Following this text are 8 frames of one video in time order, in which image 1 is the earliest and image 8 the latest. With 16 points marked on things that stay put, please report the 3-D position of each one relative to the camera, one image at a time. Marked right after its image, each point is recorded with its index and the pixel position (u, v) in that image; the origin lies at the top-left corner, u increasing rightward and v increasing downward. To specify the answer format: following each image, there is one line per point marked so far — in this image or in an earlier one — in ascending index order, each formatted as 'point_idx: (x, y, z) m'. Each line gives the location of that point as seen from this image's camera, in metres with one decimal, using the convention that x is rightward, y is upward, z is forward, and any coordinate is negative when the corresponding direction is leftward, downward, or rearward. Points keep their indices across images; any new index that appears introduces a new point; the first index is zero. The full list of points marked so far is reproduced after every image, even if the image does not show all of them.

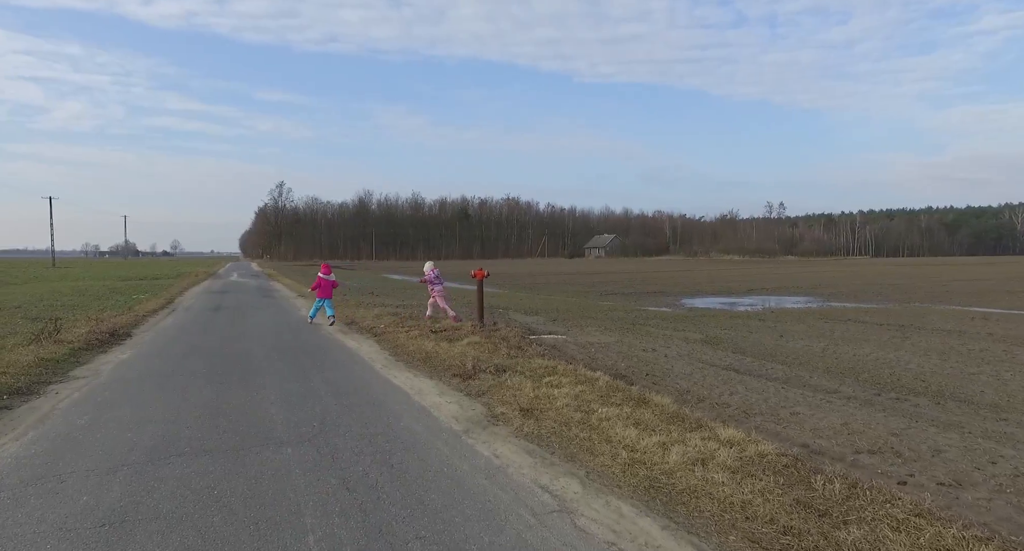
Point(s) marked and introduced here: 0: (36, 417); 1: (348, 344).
0: (-4.9, -1.4, +6.9) m
1: (-3.0, -1.3, +12.2) m
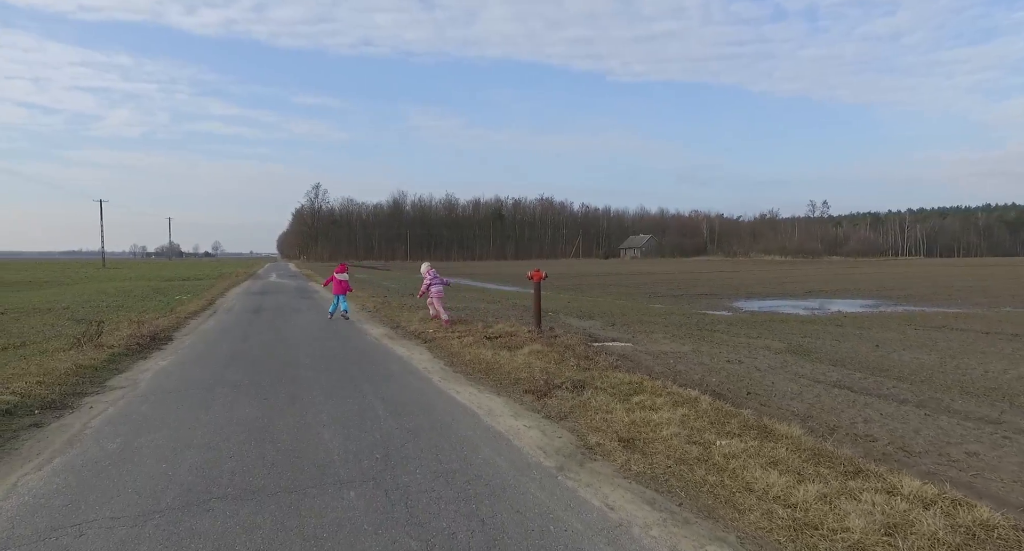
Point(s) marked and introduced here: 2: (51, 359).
0: (-4.1, -1.4, +6.2) m
1: (-1.9, -1.3, +11.4) m
2: (-7.4, -1.3, +10.7) m
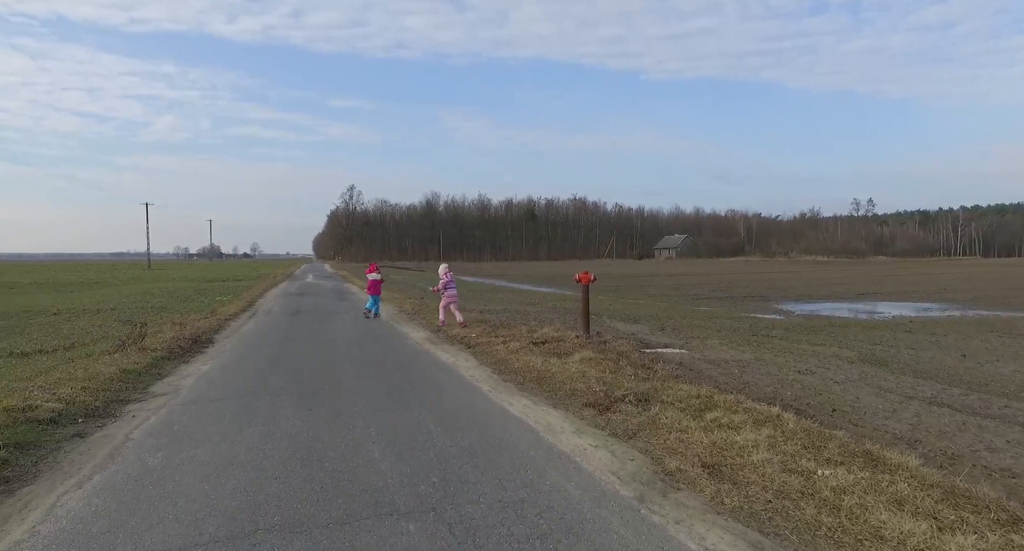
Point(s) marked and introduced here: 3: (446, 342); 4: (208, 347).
0: (-3.5, -1.5, +5.9) m
1: (-1.1, -1.3, +10.9) m
2: (-6.6, -1.4, +10.6) m
3: (-1.3, -1.3, +13.5) m
4: (-5.9, -1.4, +13.1) m
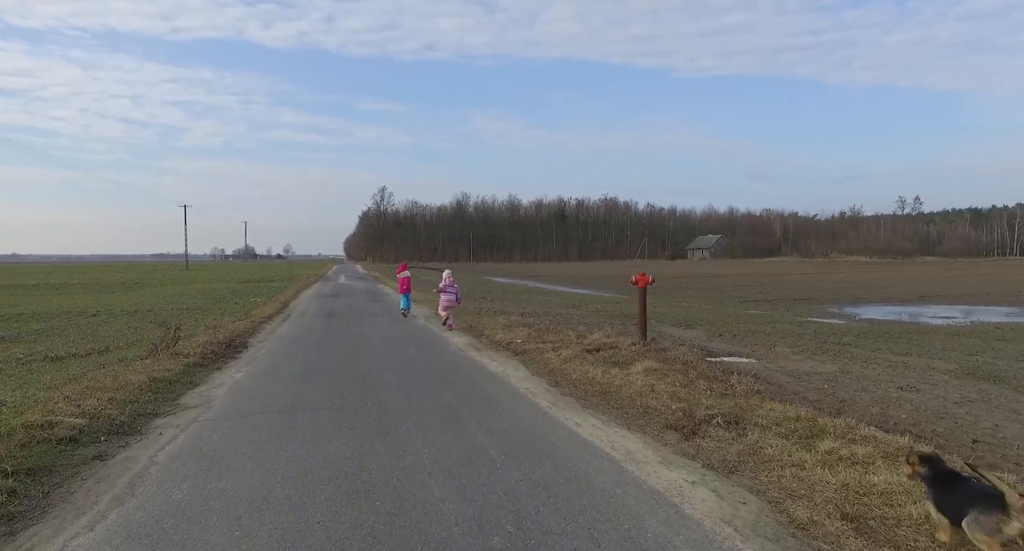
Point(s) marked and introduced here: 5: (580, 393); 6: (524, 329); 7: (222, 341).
0: (-2.9, -1.5, +5.2) m
1: (-0.3, -1.4, +10.2) m
2: (-5.8, -1.4, +10.0) m
3: (-0.4, -1.4, +12.7) m
4: (-5.0, -1.5, +12.5) m
5: (+0.8, -1.4, +7.9) m
6: (+0.3, -1.2, +14.7) m
7: (-5.9, -1.3, +13.7) m
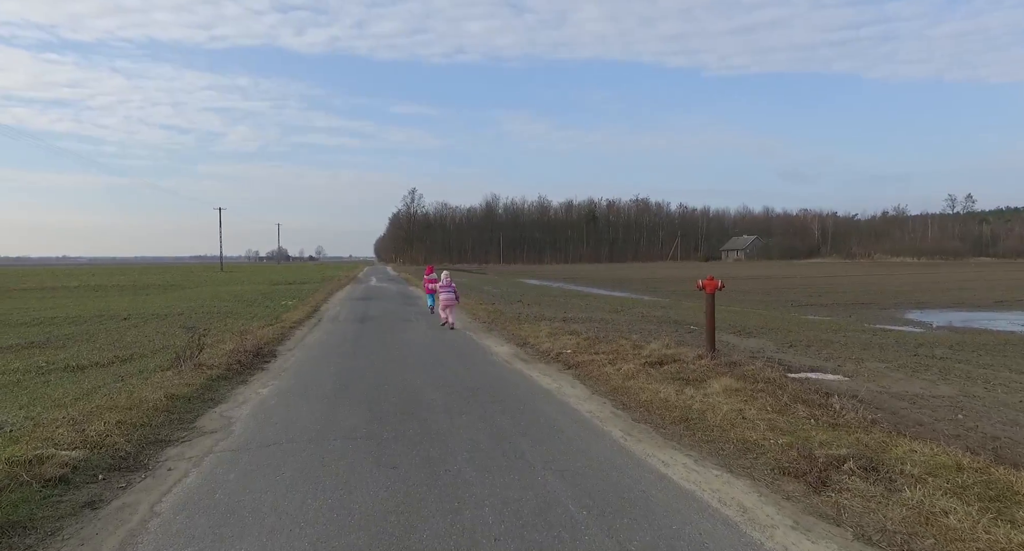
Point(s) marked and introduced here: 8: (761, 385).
0: (-2.4, -1.6, +4.2) m
1: (+0.4, -1.4, +9.1) m
2: (-5.1, -1.5, +9.2) m
3: (+0.4, -1.4, +11.6) m
4: (-4.2, -1.5, +11.6) m
5: (+1.4, -1.4, +6.7) m
6: (+1.2, -1.3, +13.5) m
7: (-5.0, -1.4, +12.8) m
8: (+2.9, -1.3, +7.8) m
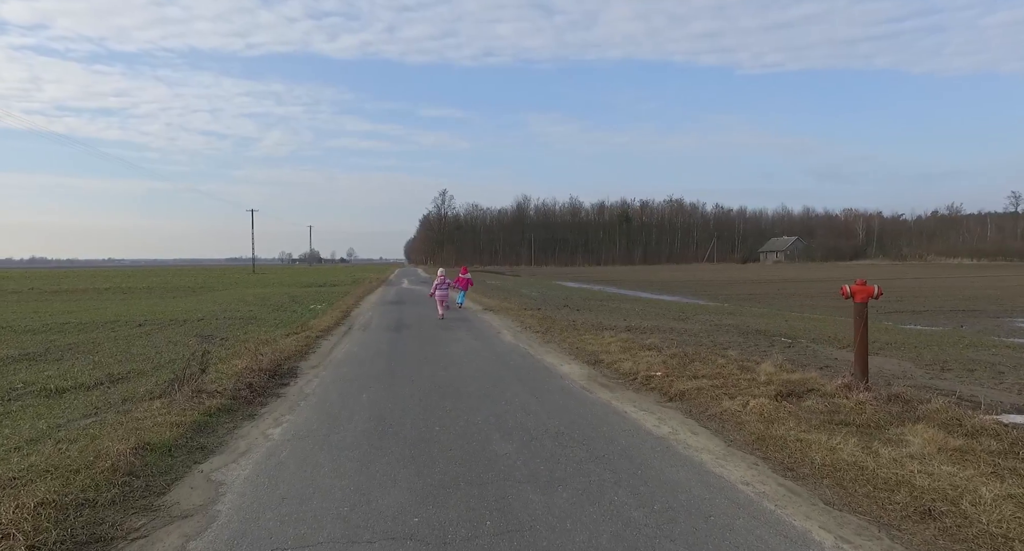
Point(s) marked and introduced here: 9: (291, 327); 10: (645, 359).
0: (-1.7, -1.6, +1.9) m
1: (+1.4, -1.5, +6.7) m
2: (-4.1, -1.5, +7.0) m
3: (+1.5, -1.5, +9.2) m
4: (-3.1, -1.6, +9.4) m
5: (+2.3, -1.5, +4.3) m
6: (+2.3, -1.3, +11.1) m
7: (-3.9, -1.5, +10.6) m
8: (+3.8, -1.3, +5.3) m
9: (-6.3, -1.4, +18.9) m
10: (+2.2, -1.3, +11.3) m
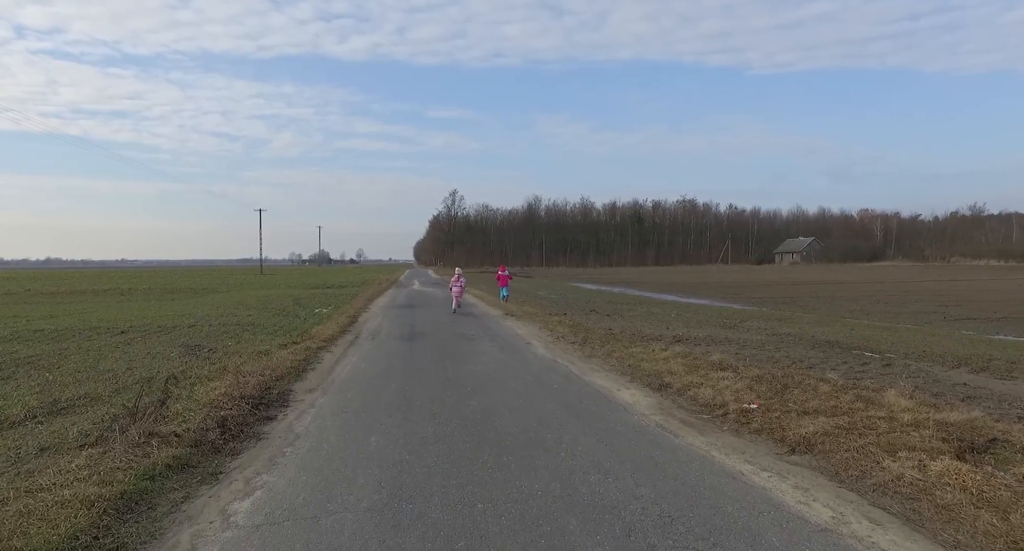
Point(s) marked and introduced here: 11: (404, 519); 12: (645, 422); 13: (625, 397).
0: (-1.2, -1.6, -0.3) m
1: (+1.9, -1.5, +4.4) m
2: (-3.6, -1.5, +4.8) m
3: (+2.1, -1.5, +7.0) m
4: (-2.6, -1.6, +7.2) m
5: (+2.8, -1.5, +2.0) m
6: (+2.9, -1.4, +8.8) m
7: (-3.3, -1.5, +8.5) m
8: (+4.3, -1.4, +3.0) m
9: (-5.6, -1.5, +16.7) m
10: (+2.8, -1.4, +9.0) m
11: (-0.8, -1.5, +4.3) m
12: (+1.4, -1.5, +7.4) m
13: (+1.4, -1.5, +9.0) m
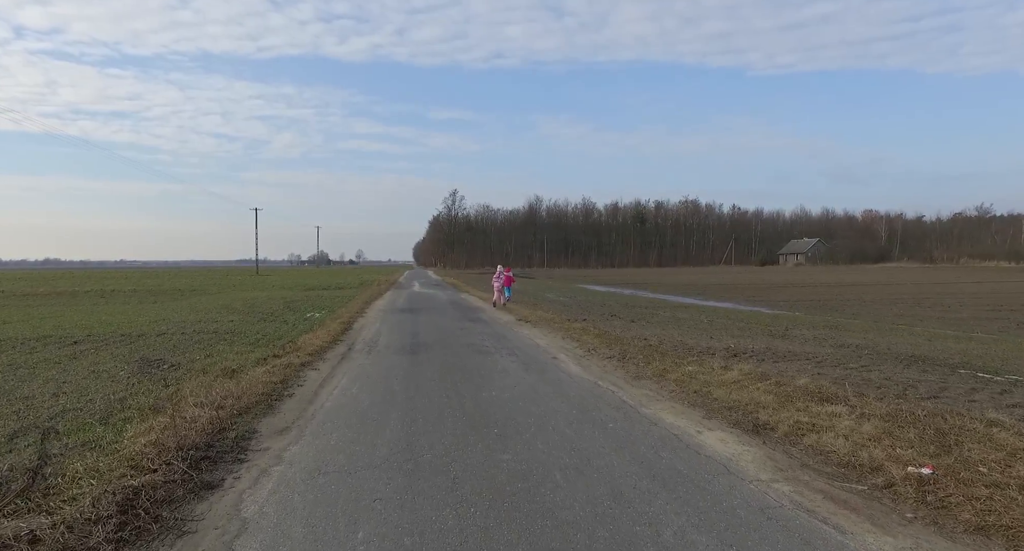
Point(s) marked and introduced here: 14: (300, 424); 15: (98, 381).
0: (-0.8, -1.6, -2.8) m
1: (+2.3, -1.5, +1.9) m
2: (-3.2, -1.5, +2.4) m
3: (+2.5, -1.5, +4.5) m
4: (-2.1, -1.6, +4.7) m
5: (+3.2, -1.5, -0.5) m
6: (+3.4, -1.4, +6.3) m
7: (-2.9, -1.5, +6.0) m
8: (+4.8, -1.4, +0.5) m
9: (-5.2, -1.5, +14.2) m
10: (+3.2, -1.4, +6.6) m
11: (-0.3, -1.5, +1.8) m
12: (+1.8, -1.5, +5.0) m
13: (+1.9, -1.5, +6.5) m
14: (-2.3, -1.6, +7.3) m
15: (-6.3, -1.6, +10.3) m
